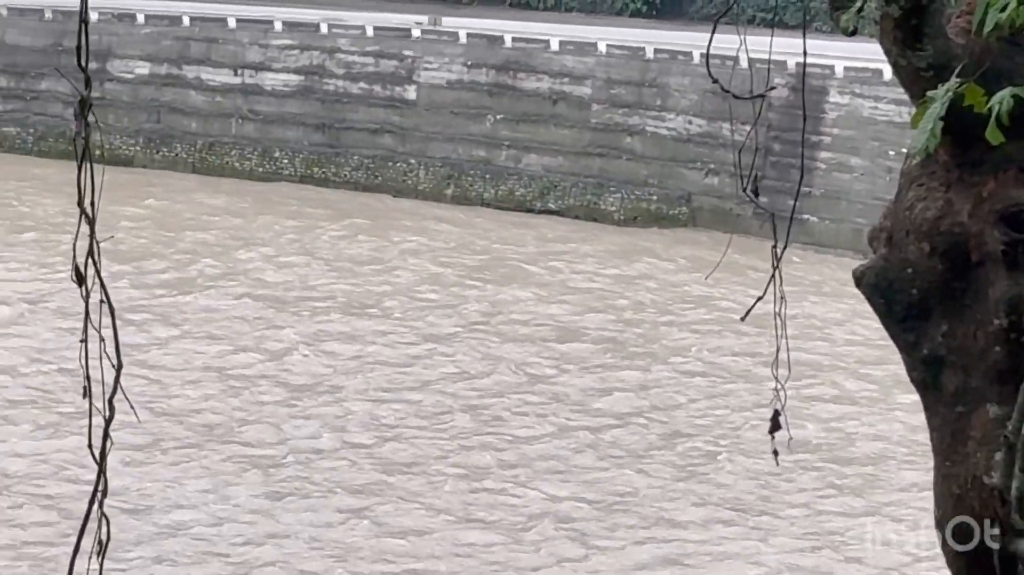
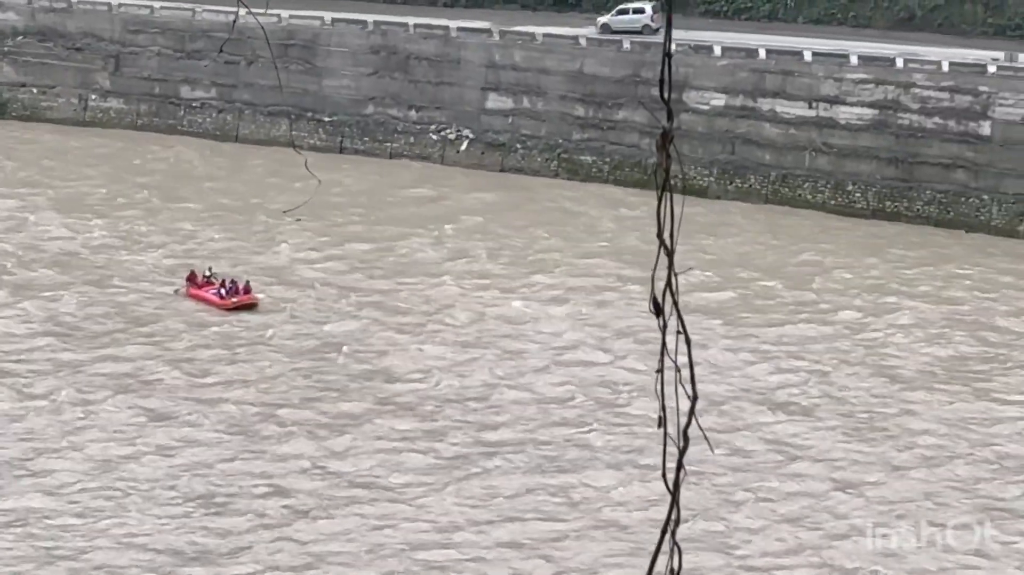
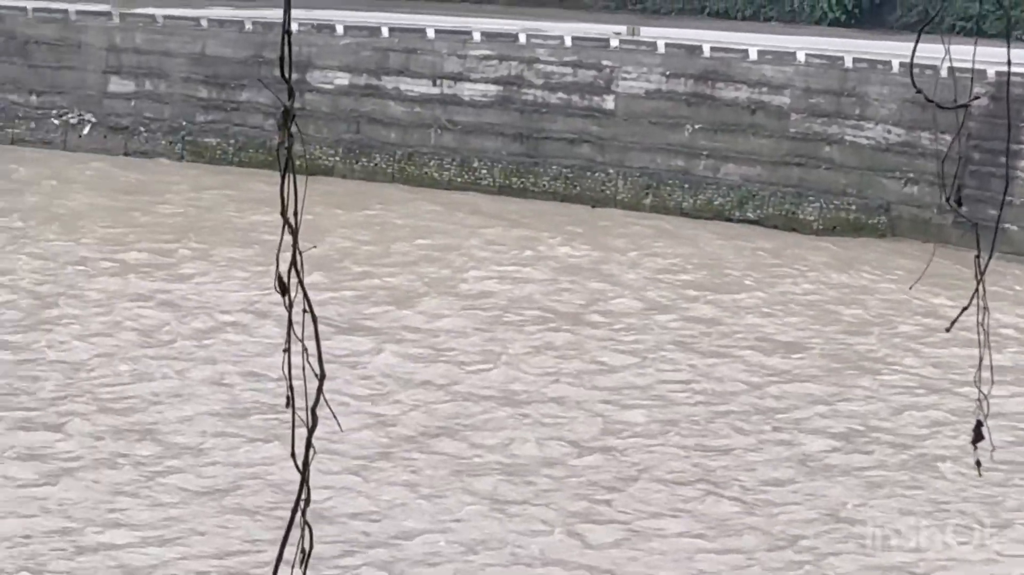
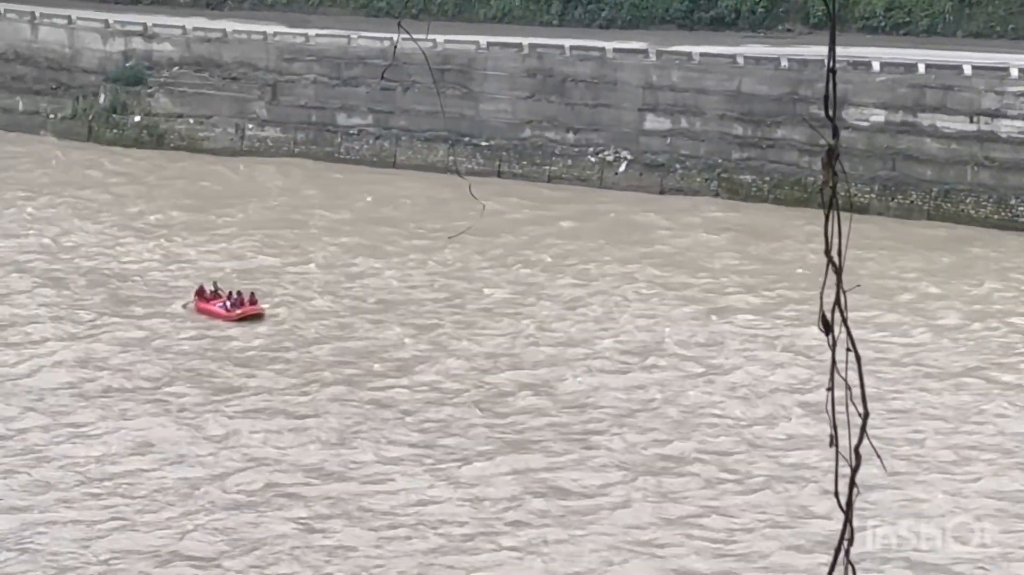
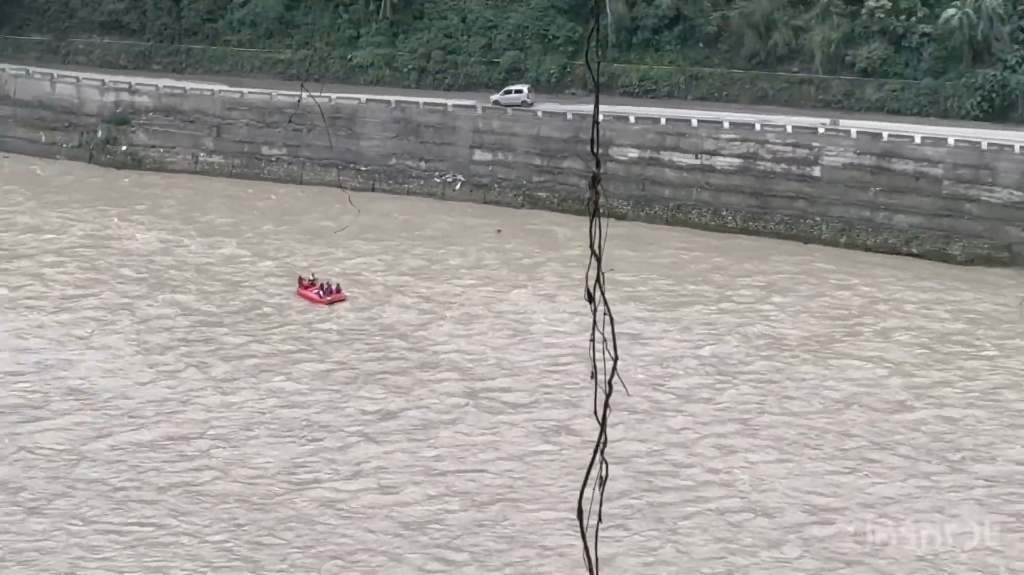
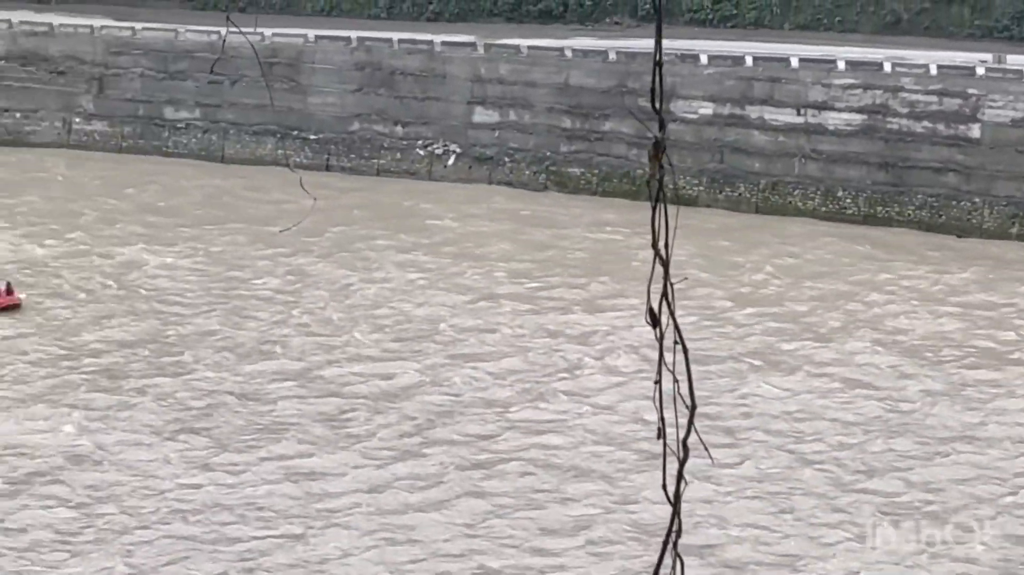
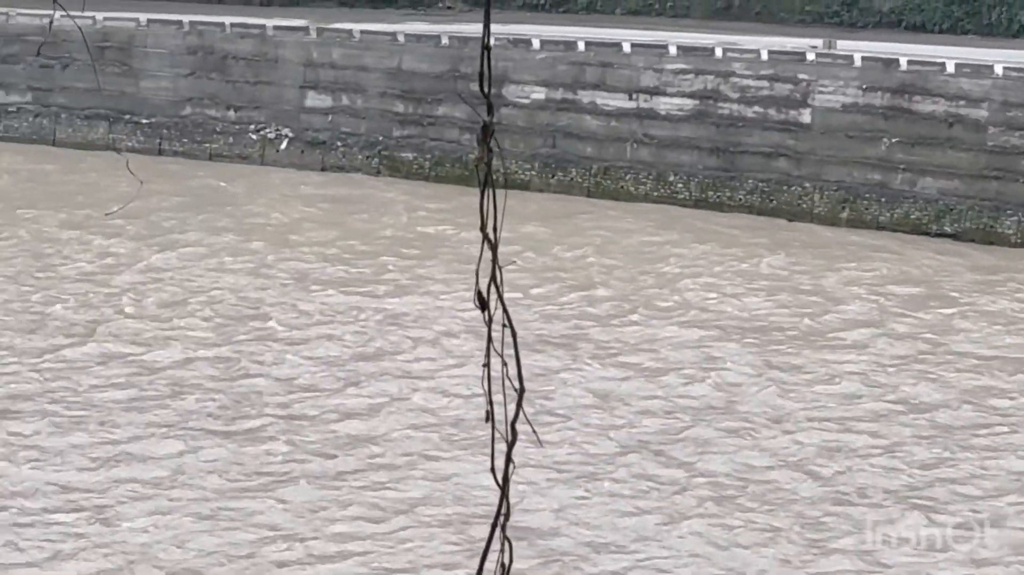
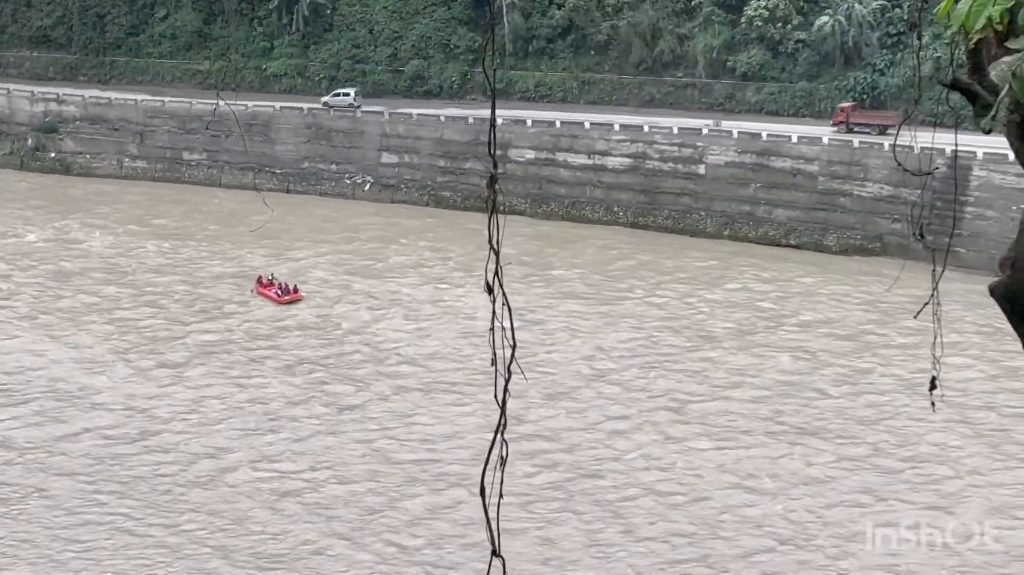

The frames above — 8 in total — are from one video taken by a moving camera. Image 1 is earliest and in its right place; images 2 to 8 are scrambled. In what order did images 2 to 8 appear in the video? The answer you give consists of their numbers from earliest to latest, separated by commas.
3, 7, 6, 4, 2, 5, 8
